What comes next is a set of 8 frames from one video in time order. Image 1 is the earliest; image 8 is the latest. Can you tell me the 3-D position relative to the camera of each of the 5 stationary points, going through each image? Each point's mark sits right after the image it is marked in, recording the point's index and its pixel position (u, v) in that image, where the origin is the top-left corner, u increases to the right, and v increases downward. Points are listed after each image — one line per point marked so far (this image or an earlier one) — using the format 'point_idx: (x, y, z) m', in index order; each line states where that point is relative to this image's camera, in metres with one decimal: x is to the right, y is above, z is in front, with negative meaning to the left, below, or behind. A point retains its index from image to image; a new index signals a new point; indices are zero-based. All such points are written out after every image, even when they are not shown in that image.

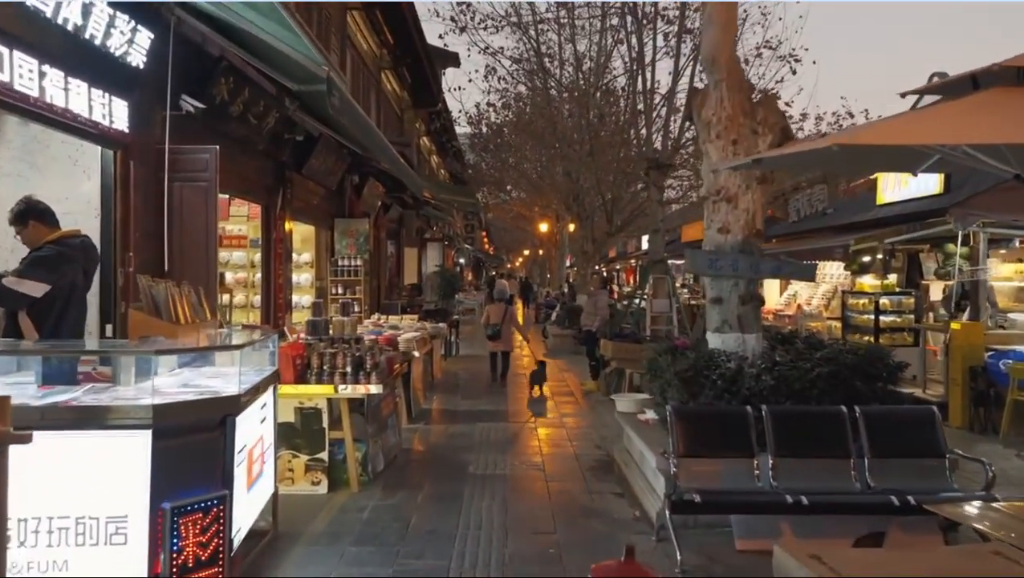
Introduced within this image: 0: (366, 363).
0: (-1.4, -0.7, +6.7) m
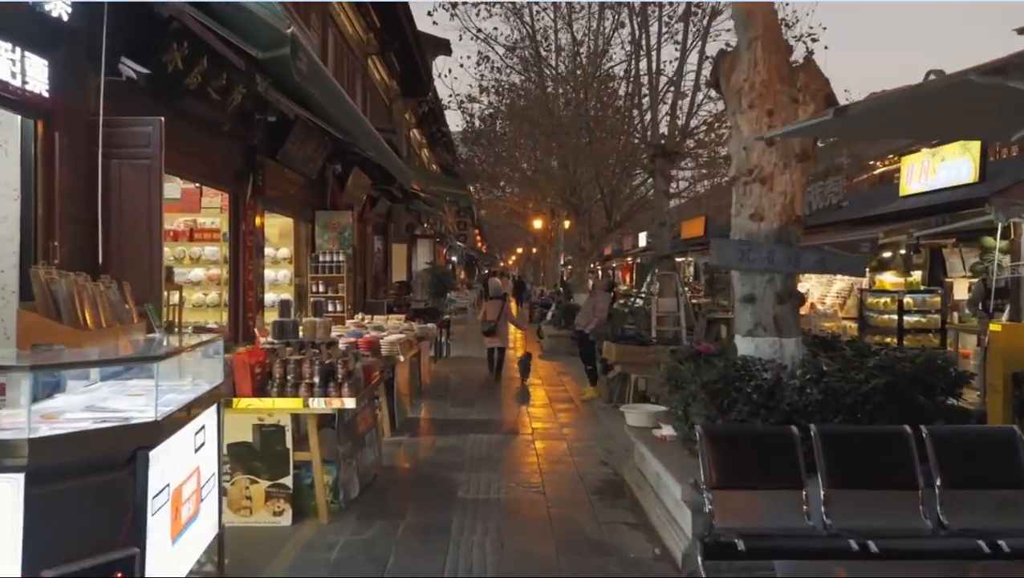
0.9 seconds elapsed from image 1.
0: (-1.4, -0.7, +5.7) m
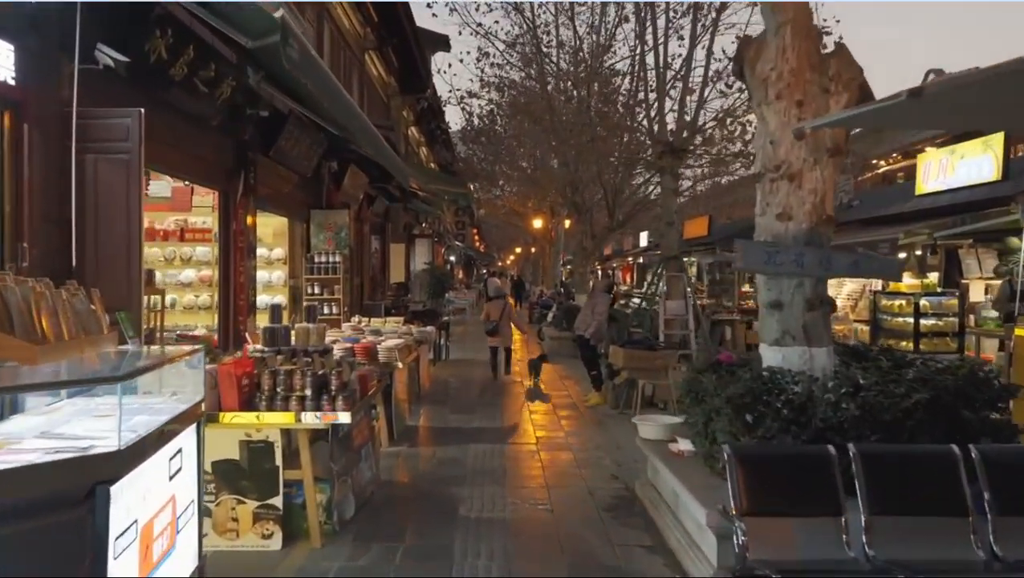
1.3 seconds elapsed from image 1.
0: (-1.4, -0.7, +5.3) m
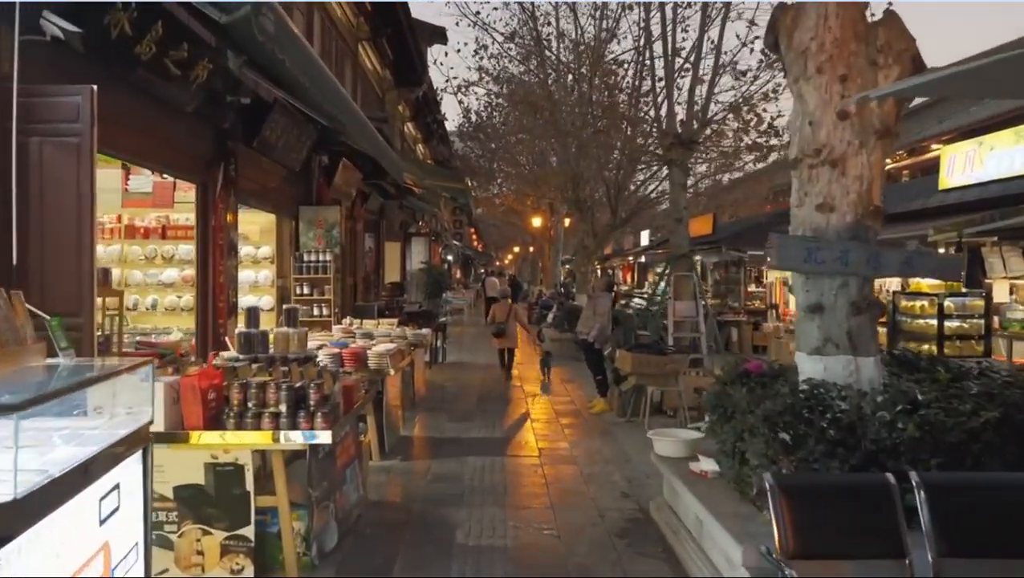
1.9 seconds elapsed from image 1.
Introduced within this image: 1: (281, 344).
0: (-1.3, -0.7, +4.7) m
1: (-2.0, -0.5, +5.9) m
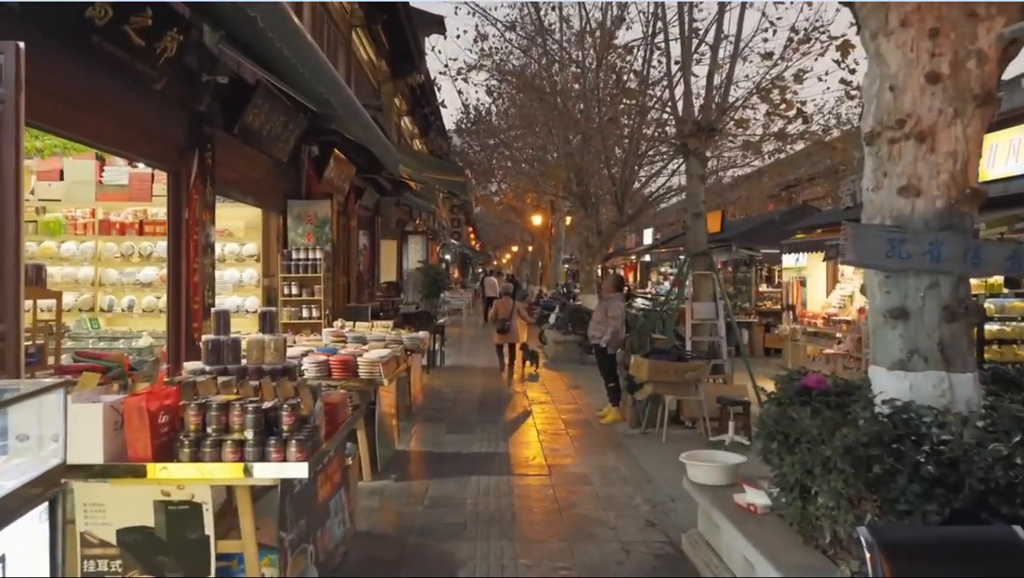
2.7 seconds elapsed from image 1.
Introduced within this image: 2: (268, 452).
0: (-1.3, -0.7, +3.9) m
1: (-1.9, -0.5, +5.1) m
2: (-1.3, -0.9, +3.7) m
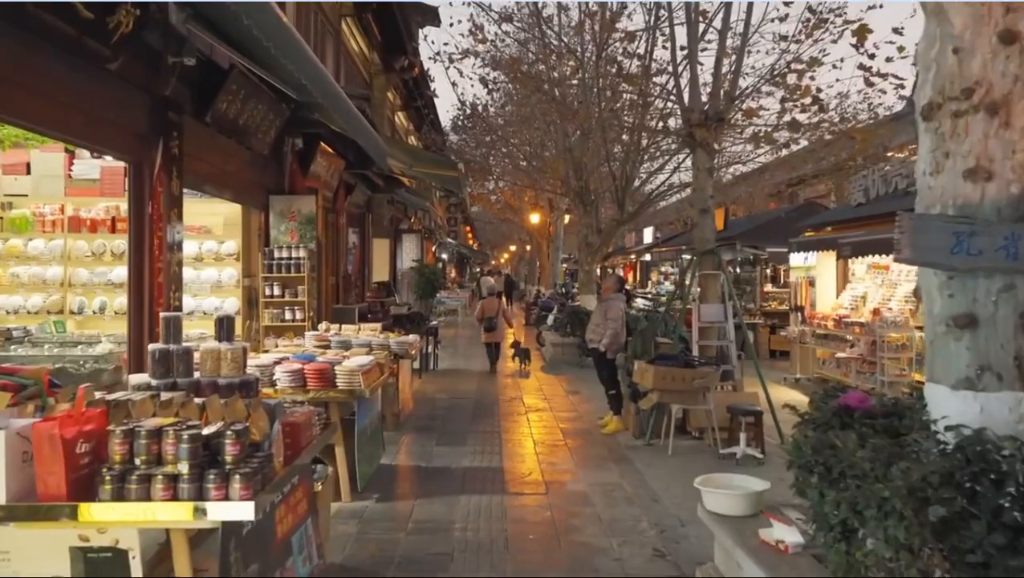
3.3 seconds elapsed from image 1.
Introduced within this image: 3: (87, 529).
0: (-1.3, -0.7, +3.2) m
1: (-1.9, -0.5, +4.5) m
2: (-1.3, -0.9, +3.1) m
3: (-1.9, -1.0, +3.1) m
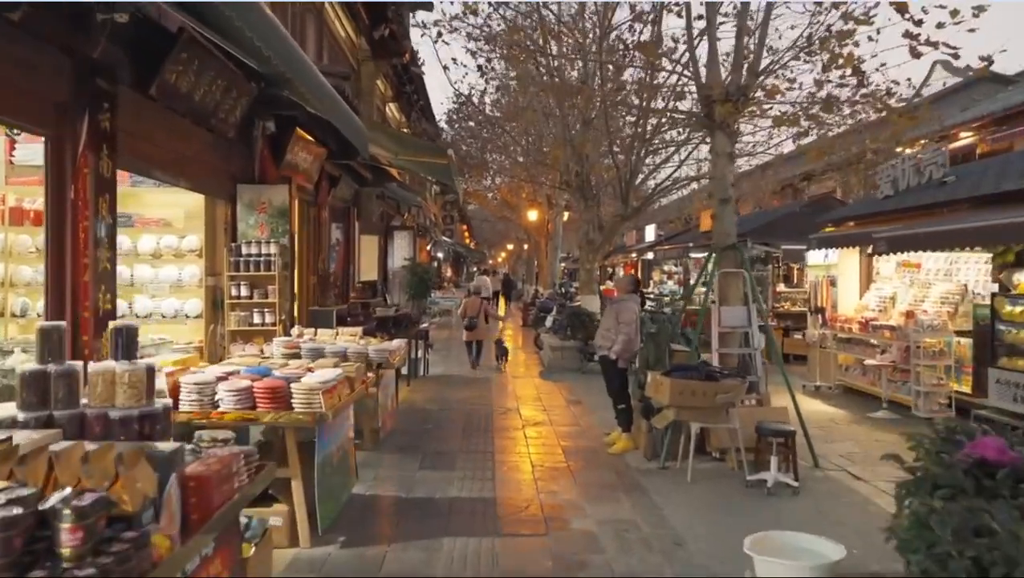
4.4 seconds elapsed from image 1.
0: (-1.4, -0.7, +2.2) m
1: (-2.0, -0.5, +3.4) m
2: (-1.4, -0.9, +2.0) m
3: (-1.9, -1.1, +2.0) m
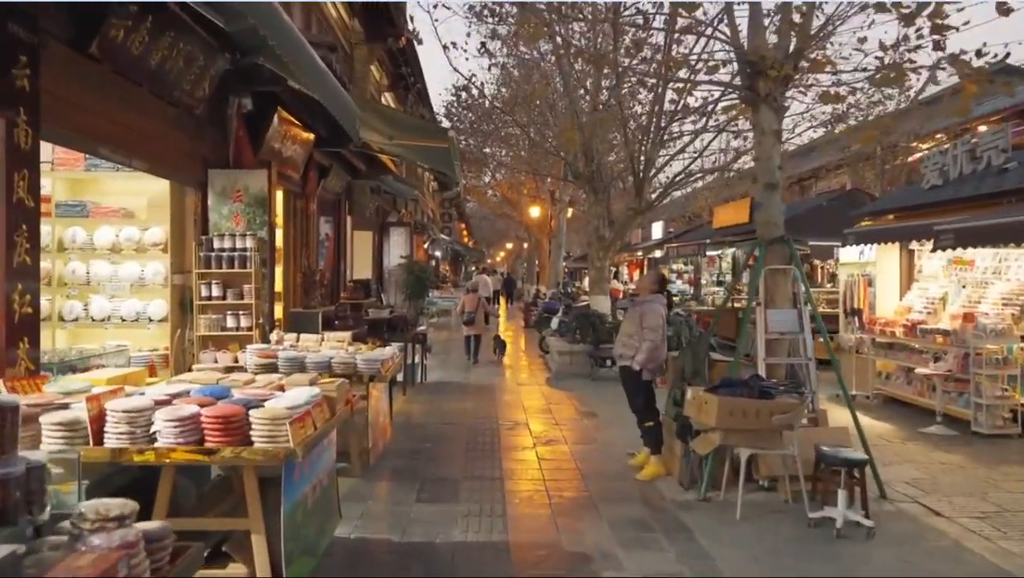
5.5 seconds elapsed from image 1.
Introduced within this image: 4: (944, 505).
0: (-1.2, -0.7, +1.0) m
1: (-1.8, -0.5, +2.3) m
2: (-1.2, -0.9, +0.9) m
3: (-1.8, -1.1, +0.8) m
4: (+3.8, -1.9, +6.2) m
